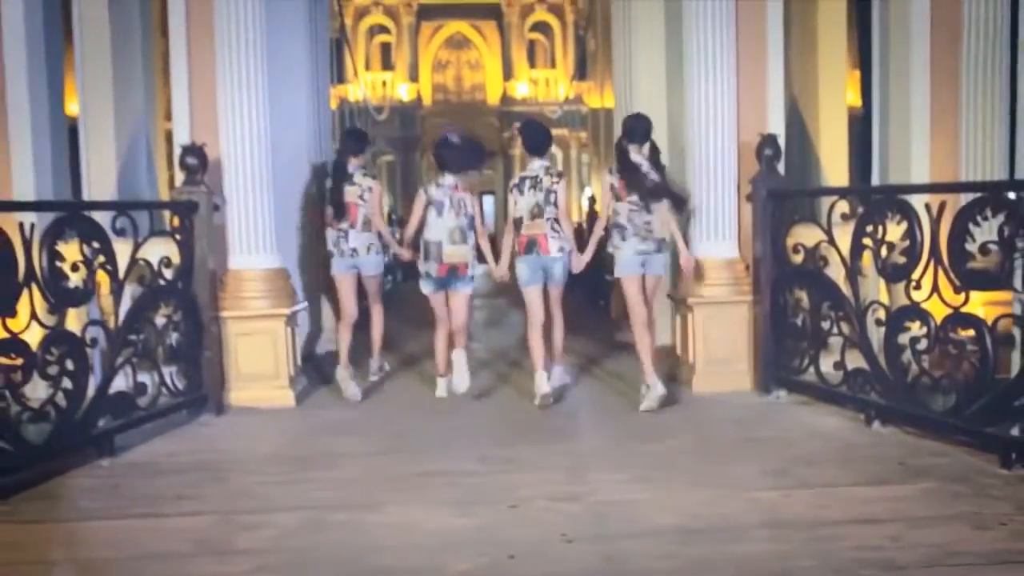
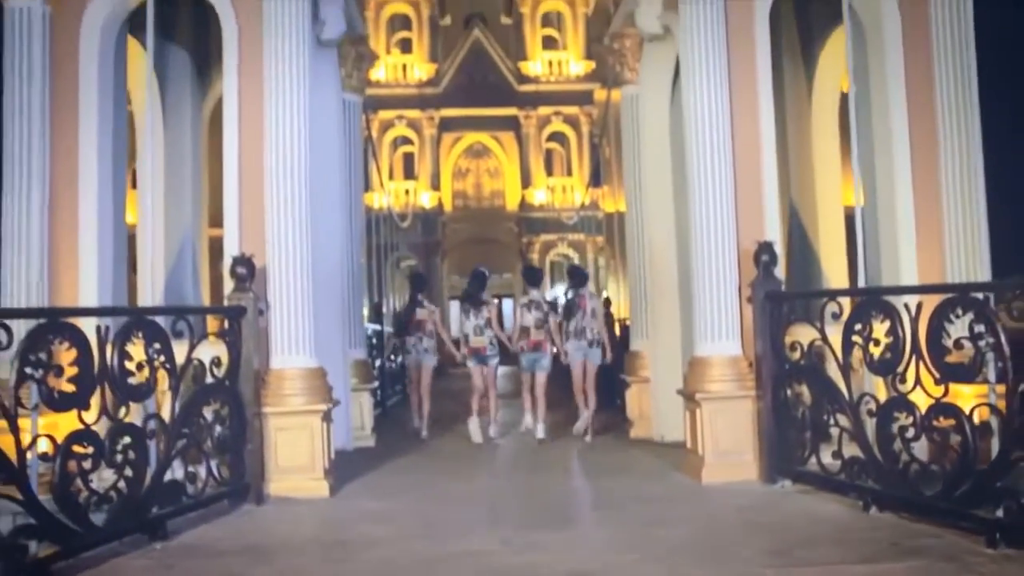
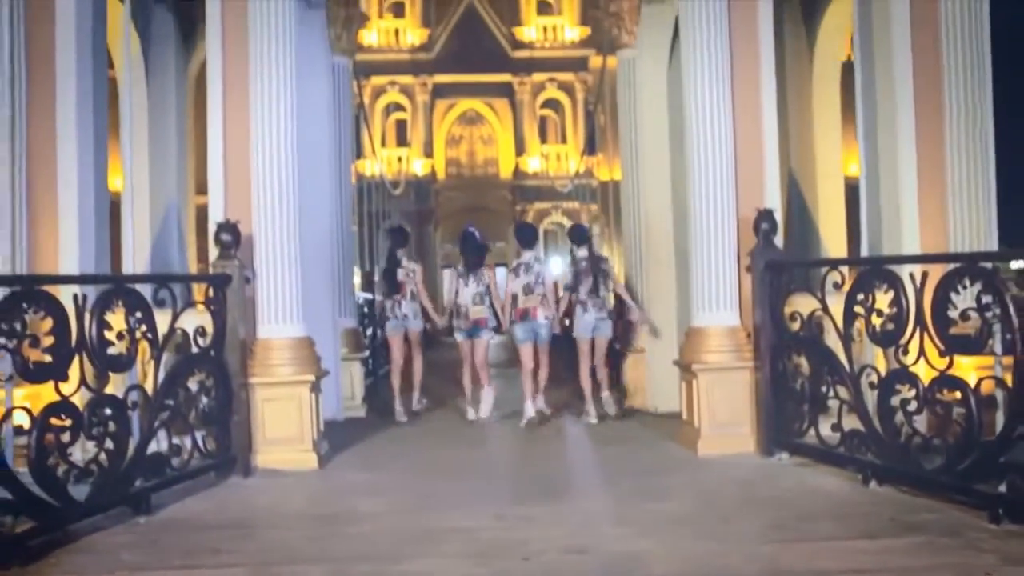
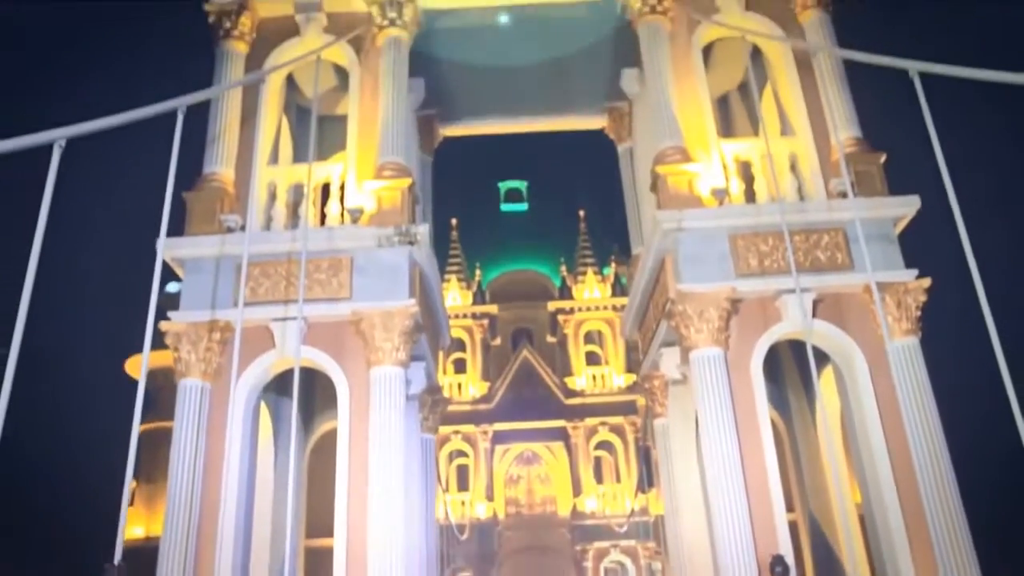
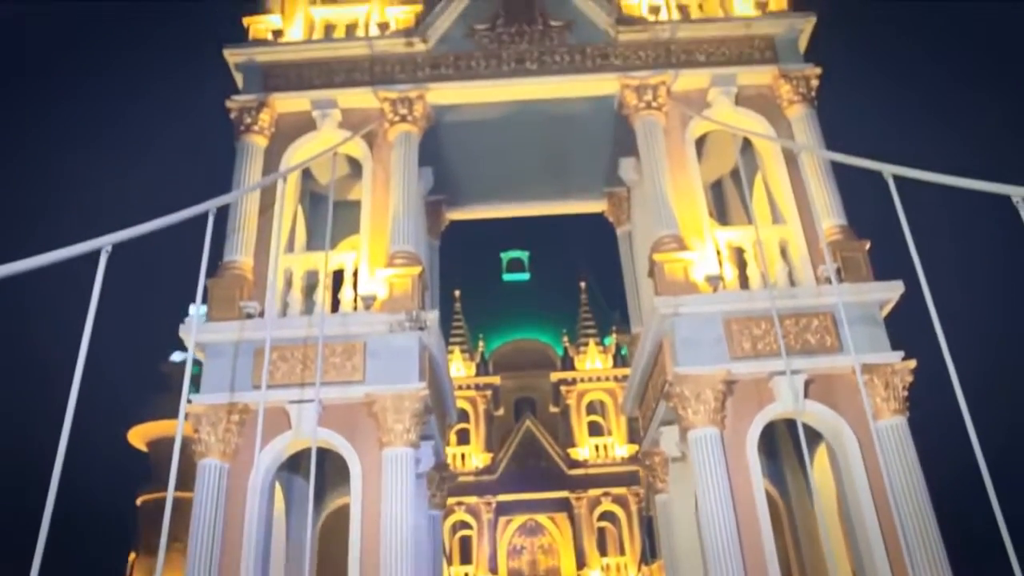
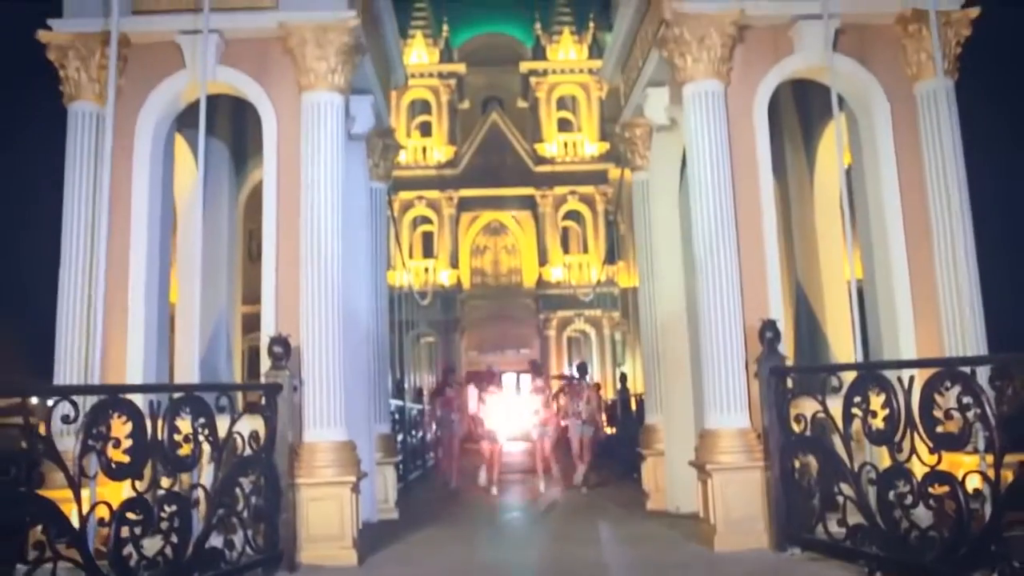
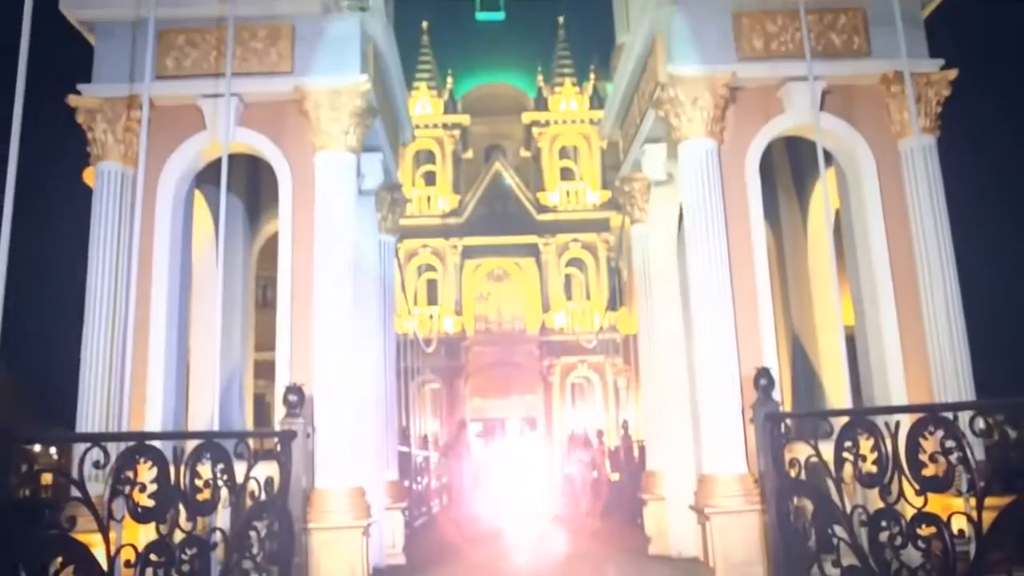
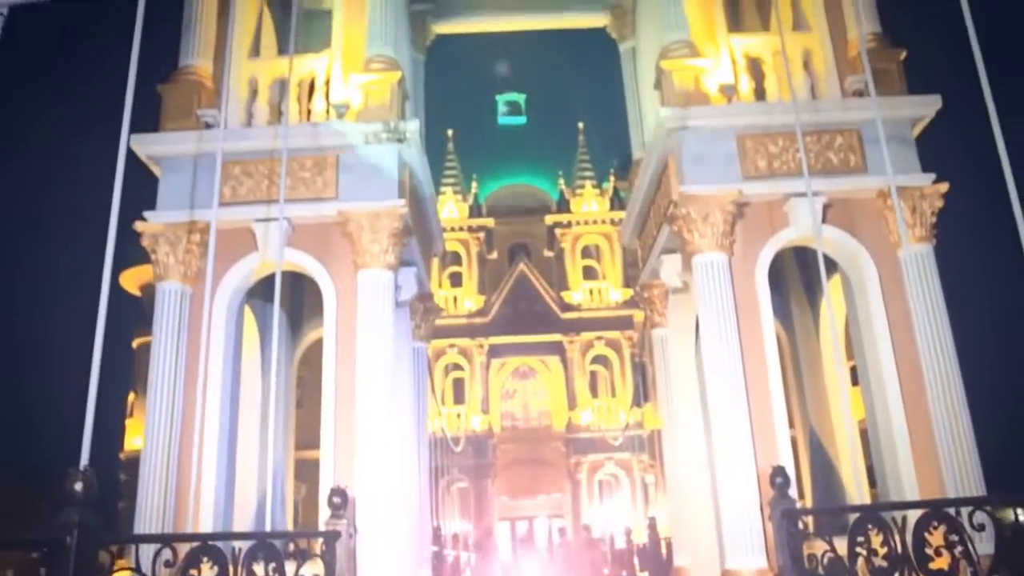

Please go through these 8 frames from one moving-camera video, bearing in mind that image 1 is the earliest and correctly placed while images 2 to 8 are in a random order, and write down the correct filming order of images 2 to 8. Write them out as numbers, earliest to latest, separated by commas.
3, 2, 6, 7, 8, 4, 5
